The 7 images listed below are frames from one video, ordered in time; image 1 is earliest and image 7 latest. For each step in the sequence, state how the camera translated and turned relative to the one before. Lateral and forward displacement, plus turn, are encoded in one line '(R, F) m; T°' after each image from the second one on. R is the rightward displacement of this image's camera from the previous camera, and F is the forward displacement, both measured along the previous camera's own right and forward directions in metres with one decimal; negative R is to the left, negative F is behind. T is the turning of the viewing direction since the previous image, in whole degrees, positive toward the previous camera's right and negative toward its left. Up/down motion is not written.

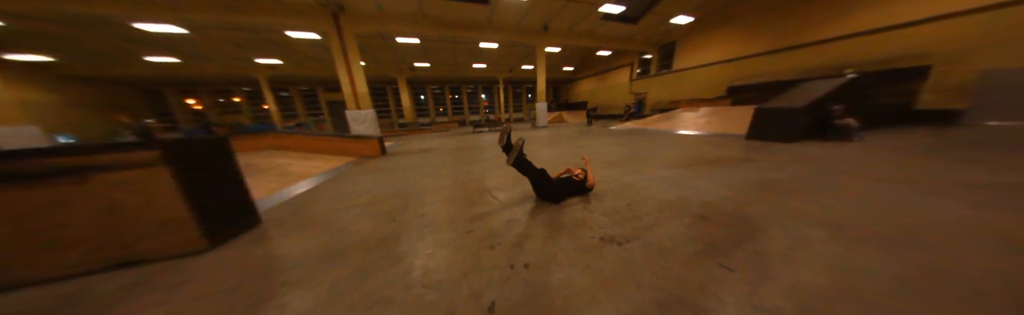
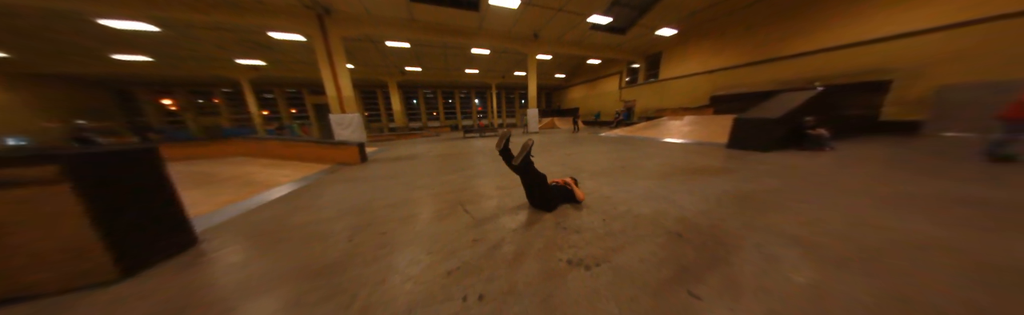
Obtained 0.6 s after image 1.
(+0.2, +0.1) m; +2°
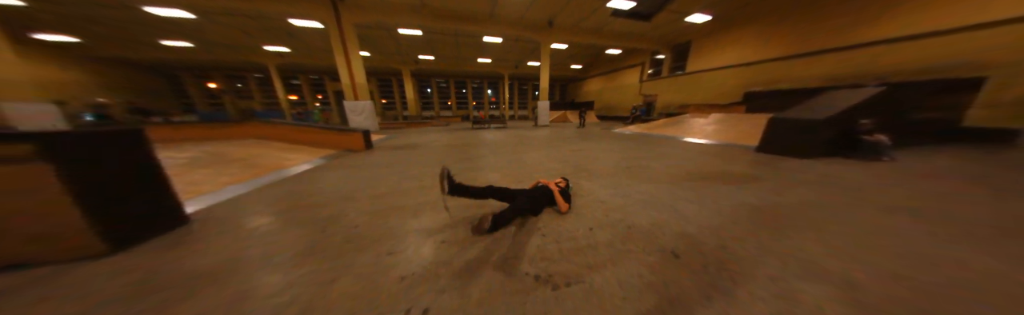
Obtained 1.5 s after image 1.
(+0.3, +0.2) m; -4°
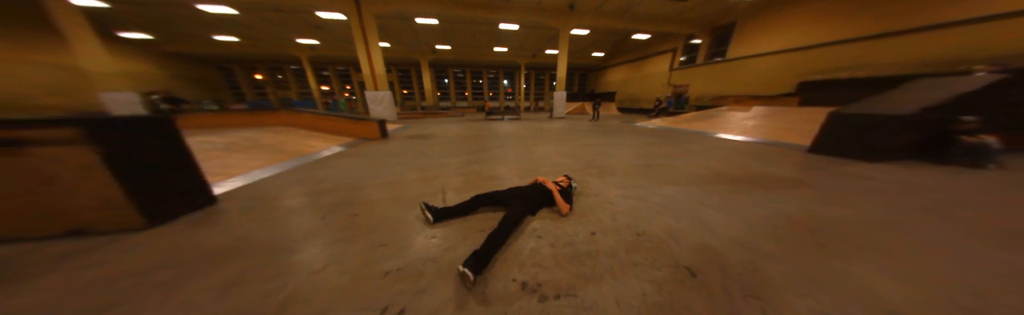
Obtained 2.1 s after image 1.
(+0.2, +0.1) m; -5°
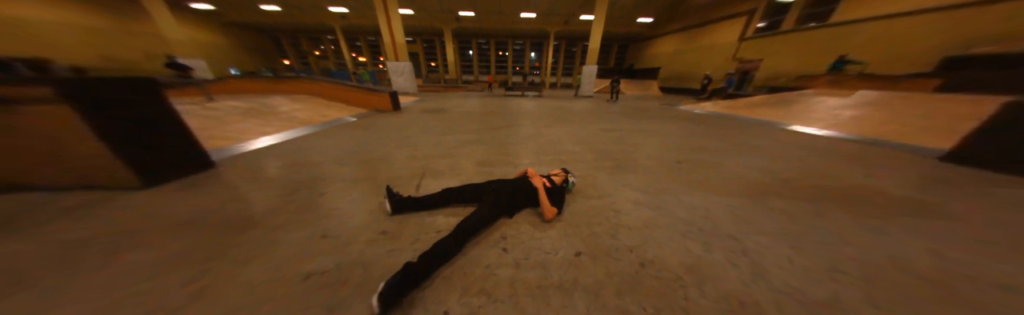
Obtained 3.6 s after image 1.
(+0.4, +0.4) m; -7°
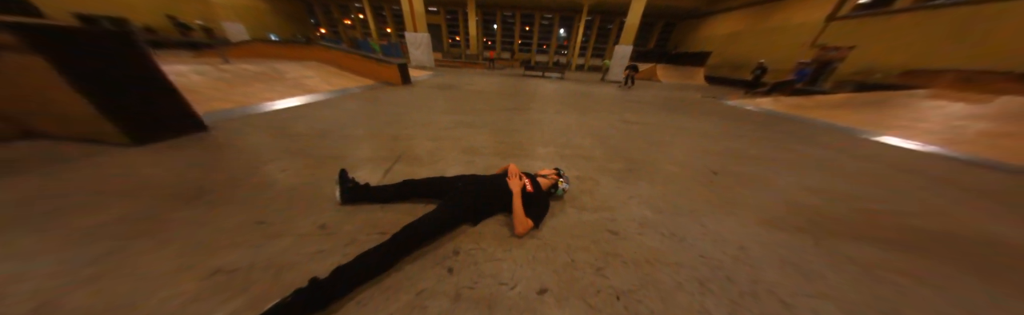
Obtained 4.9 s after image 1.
(+0.3, +0.3) m; -5°
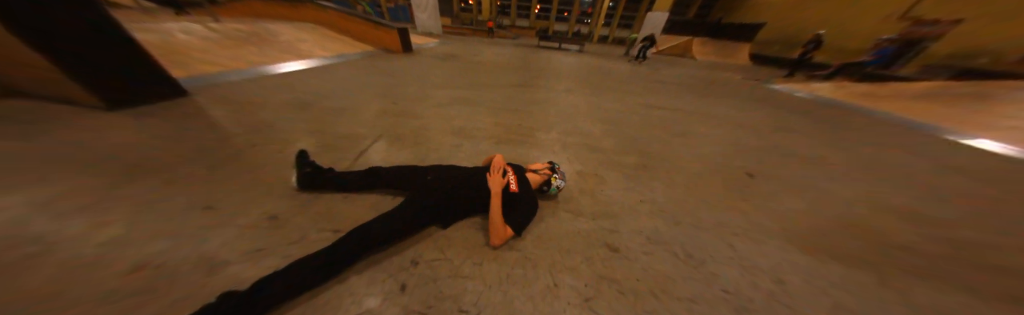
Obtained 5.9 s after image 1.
(+0.1, +0.2) m; -3°
